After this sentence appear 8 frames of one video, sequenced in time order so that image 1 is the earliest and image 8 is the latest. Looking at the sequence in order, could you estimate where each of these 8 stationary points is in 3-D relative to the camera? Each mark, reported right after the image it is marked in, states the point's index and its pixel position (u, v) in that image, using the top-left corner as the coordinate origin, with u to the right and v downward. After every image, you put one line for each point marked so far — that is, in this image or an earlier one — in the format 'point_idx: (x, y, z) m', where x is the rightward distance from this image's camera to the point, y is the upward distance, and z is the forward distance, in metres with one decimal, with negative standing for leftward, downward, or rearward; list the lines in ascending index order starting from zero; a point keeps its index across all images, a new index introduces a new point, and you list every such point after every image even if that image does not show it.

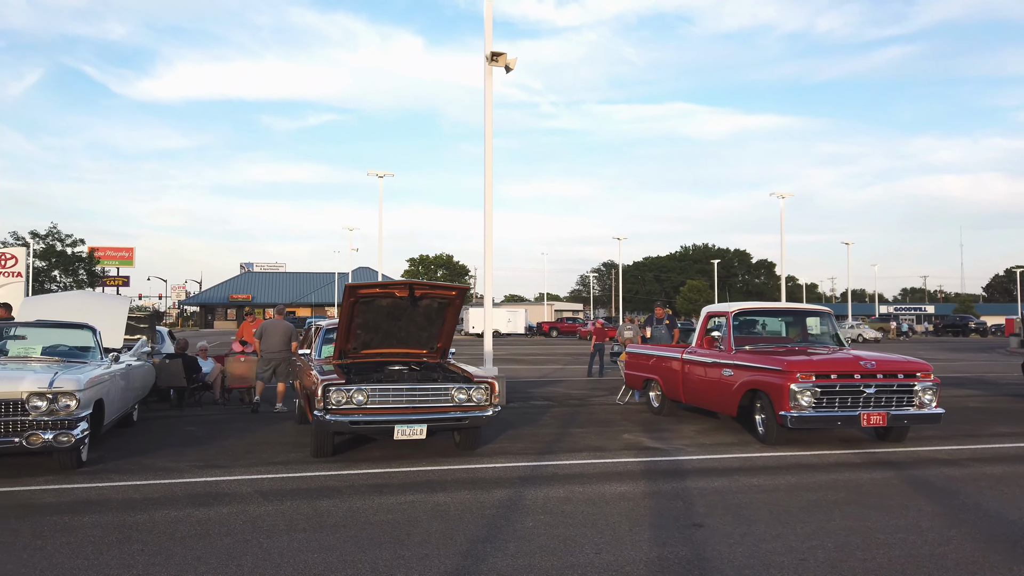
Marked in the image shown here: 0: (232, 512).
0: (-2.1, -1.7, +5.7) m
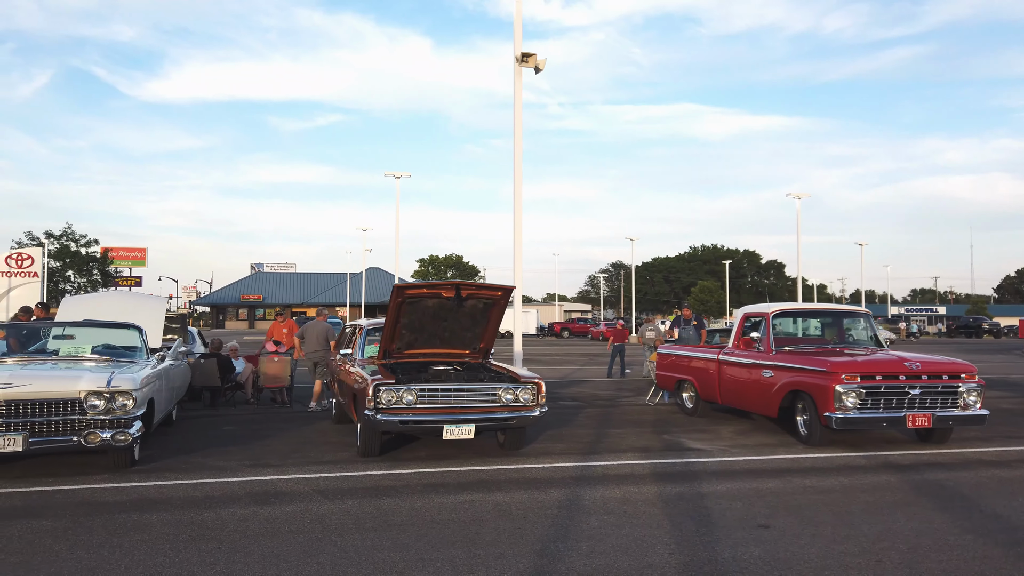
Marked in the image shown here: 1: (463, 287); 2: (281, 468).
0: (-1.6, -1.7, +5.8) m
1: (-0.5, 0.0, +8.3) m
2: (-2.3, -1.9, +7.8) m
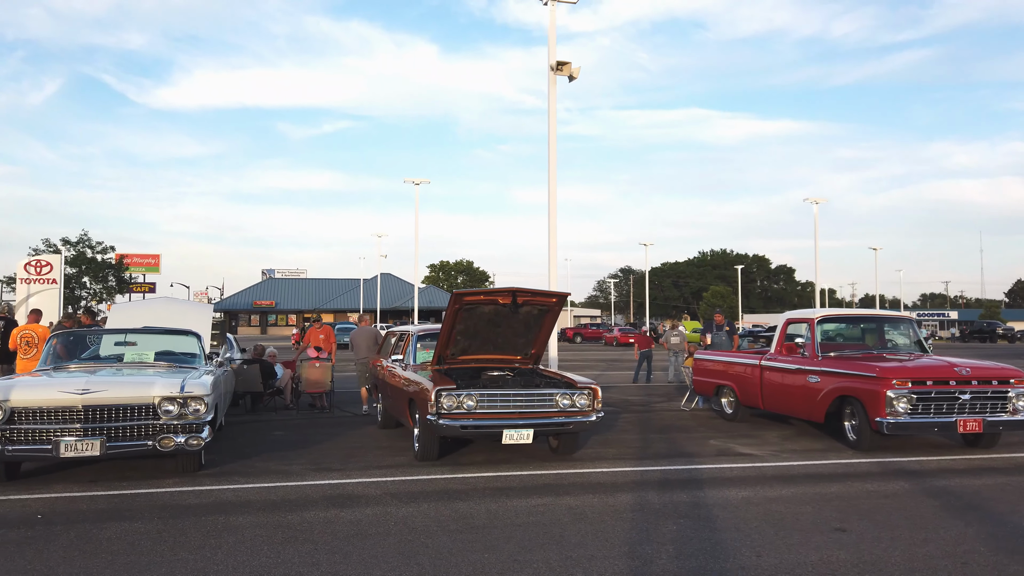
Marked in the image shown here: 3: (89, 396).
0: (-1.0, -1.8, +5.9) m
1: (+0.1, -0.1, +8.4) m
2: (-1.7, -1.9, +7.9) m
3: (-3.8, -1.0, +6.8) m
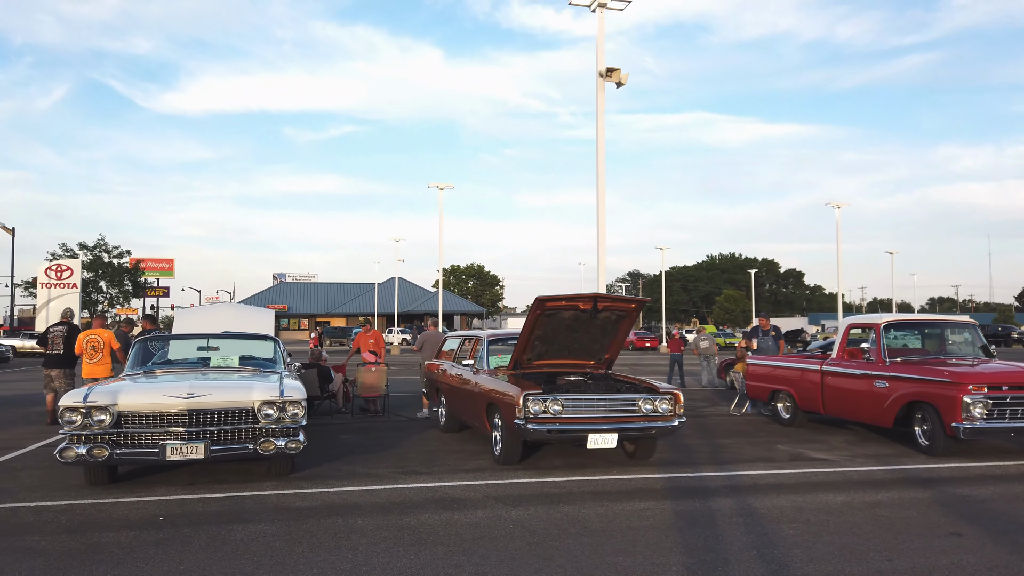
0: (-0.2, -1.8, +6.0) m
1: (+1.0, -0.1, +8.5) m
2: (-0.8, -2.0, +8.0) m
3: (-2.9, -1.0, +6.9) m
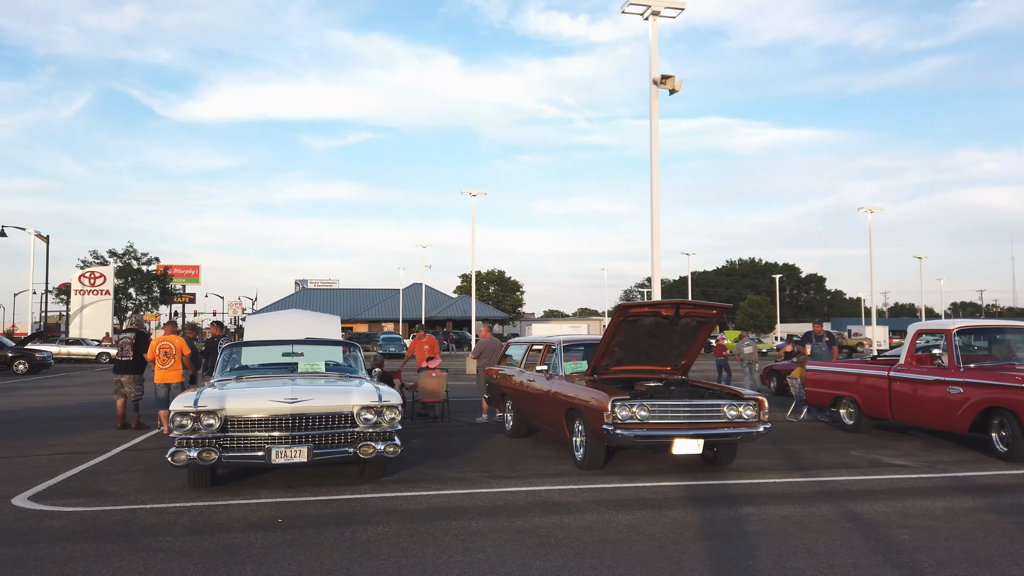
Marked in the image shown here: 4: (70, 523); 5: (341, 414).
0: (+0.7, -1.9, +6.1) m
1: (+1.9, -0.2, +8.5) m
2: (+0.1, -2.1, +8.1) m
3: (-2.0, -1.1, +7.1) m
4: (-3.5, -1.9, +6.0) m
5: (-1.7, -1.2, +7.3) m
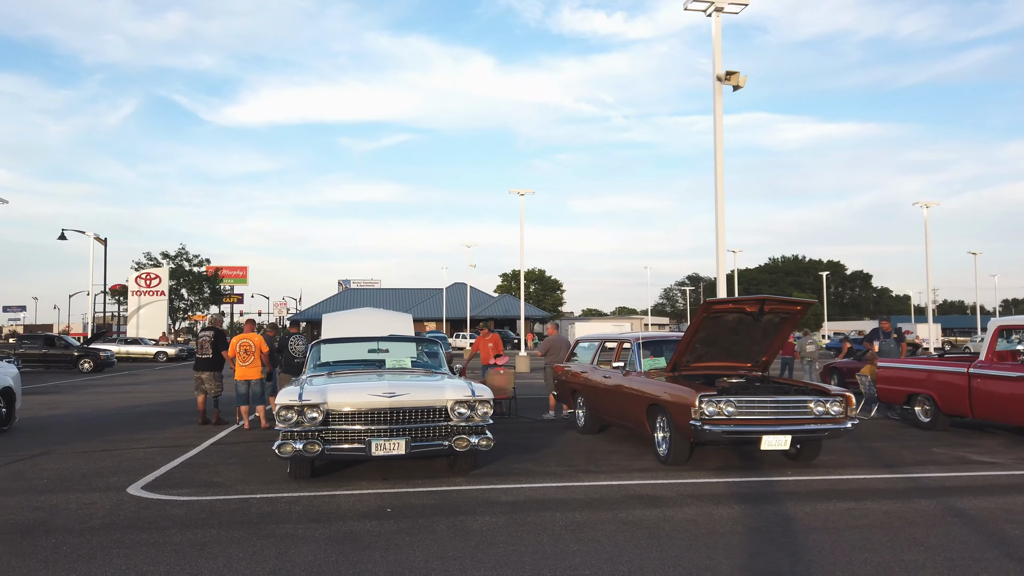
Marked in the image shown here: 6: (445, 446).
0: (+1.5, -1.8, +6.1) m
1: (+2.9, -0.2, +8.6) m
2: (+1.0, -2.0, +8.2) m
3: (-1.1, -1.1, +7.3) m
4: (-2.7, -1.9, +6.3) m
5: (-0.8, -1.2, +7.5) m
6: (-0.7, -1.6, +7.4) m
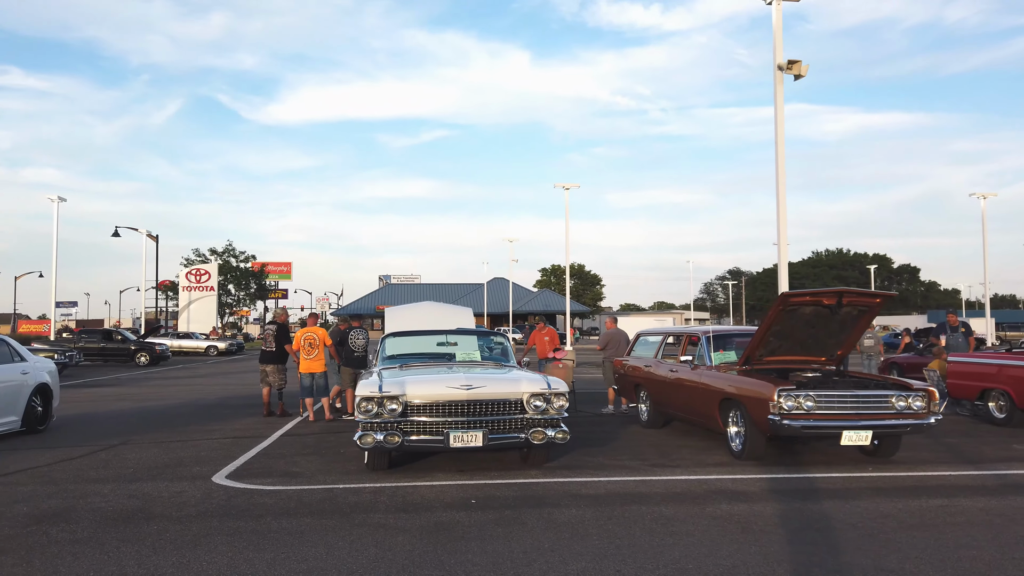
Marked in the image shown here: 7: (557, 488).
0: (+2.2, -1.8, +6.0) m
1: (+3.7, -0.1, +8.4) m
2: (+1.8, -1.9, +8.2) m
3: (-0.4, -1.0, +7.3) m
4: (-2.0, -1.8, +6.4) m
5: (0.0, -1.1, +7.5) m
6: (+0.1, -1.5, +7.5) m
7: (+0.4, -1.8, +6.8) m
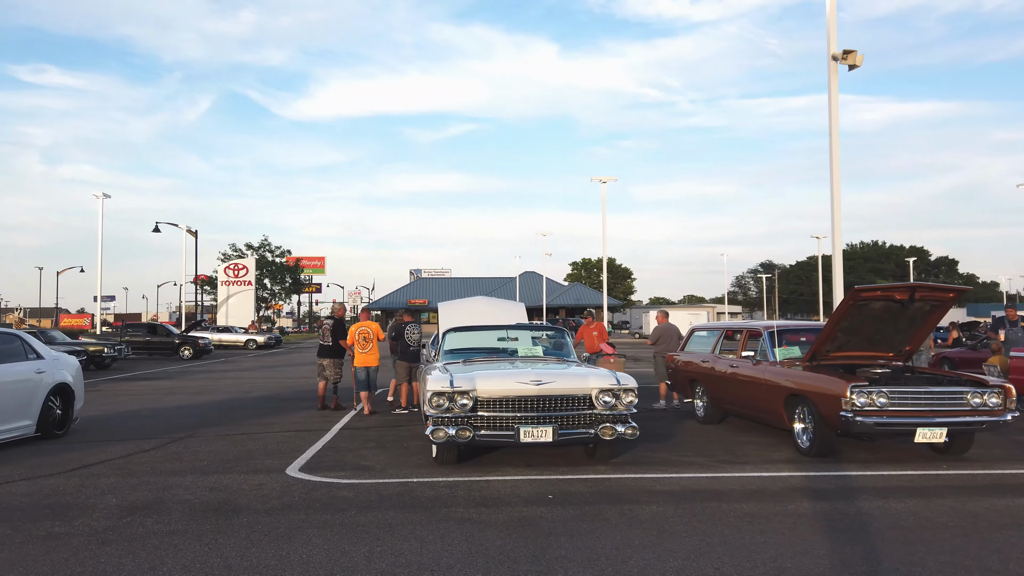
0: (+2.9, -1.7, +6.0) m
1: (+4.4, 0.0, +8.2) m
2: (+2.5, -1.9, +8.1) m
3: (+0.3, -1.0, +7.4) m
4: (-1.3, -1.8, +6.5) m
5: (+0.7, -1.1, +7.5) m
6: (+0.8, -1.4, +7.5) m
7: (+1.1, -1.8, +6.8) m
